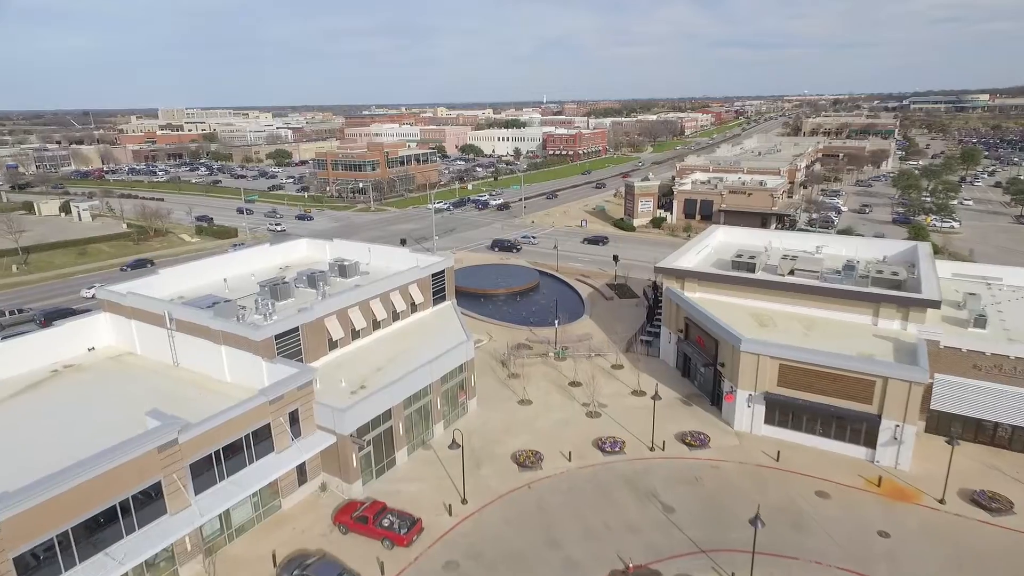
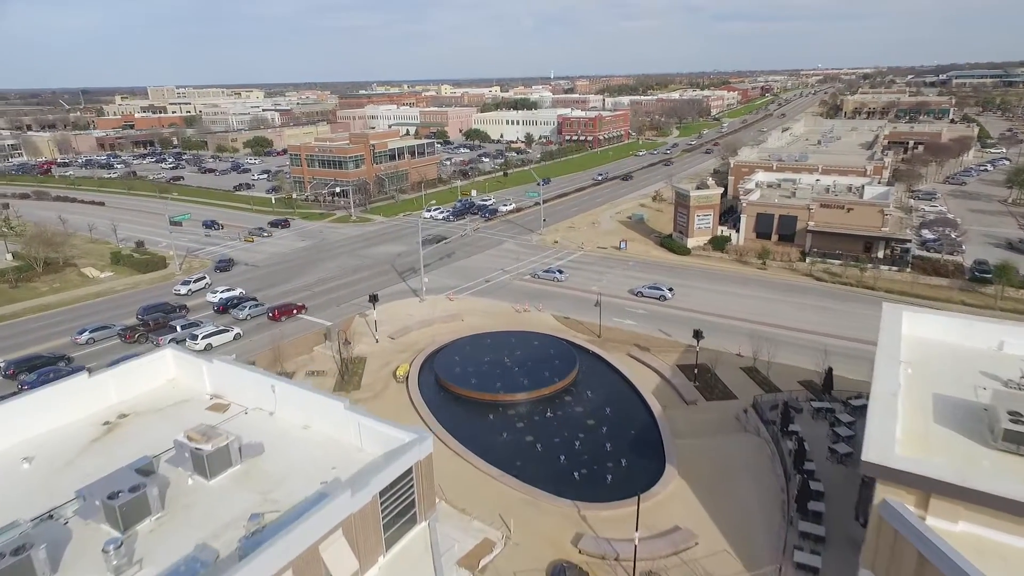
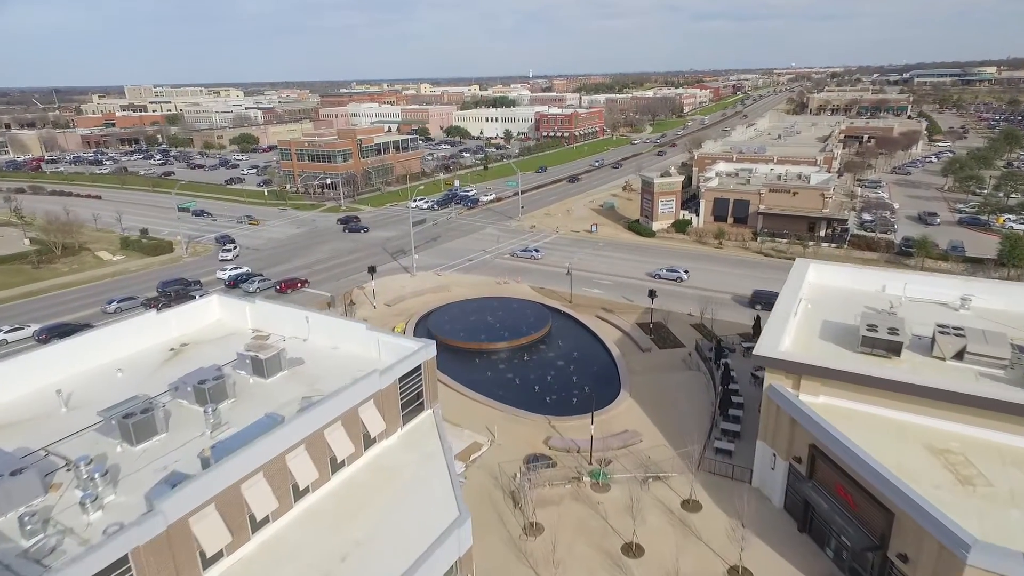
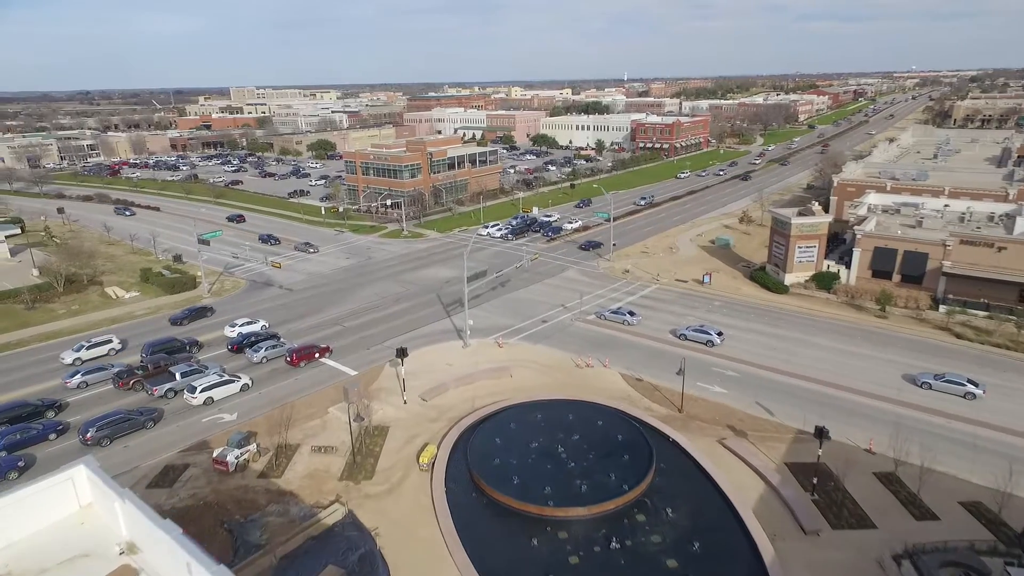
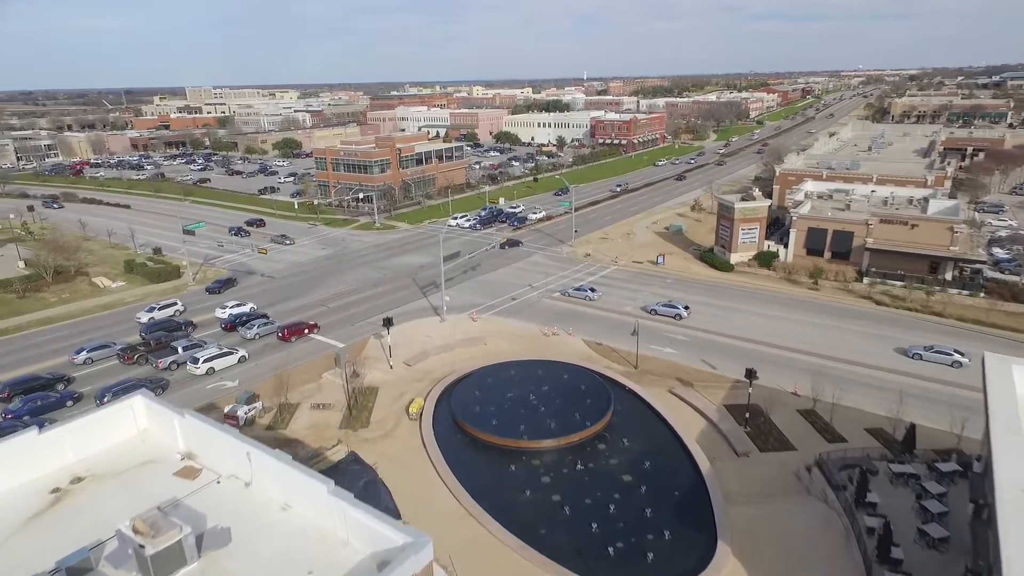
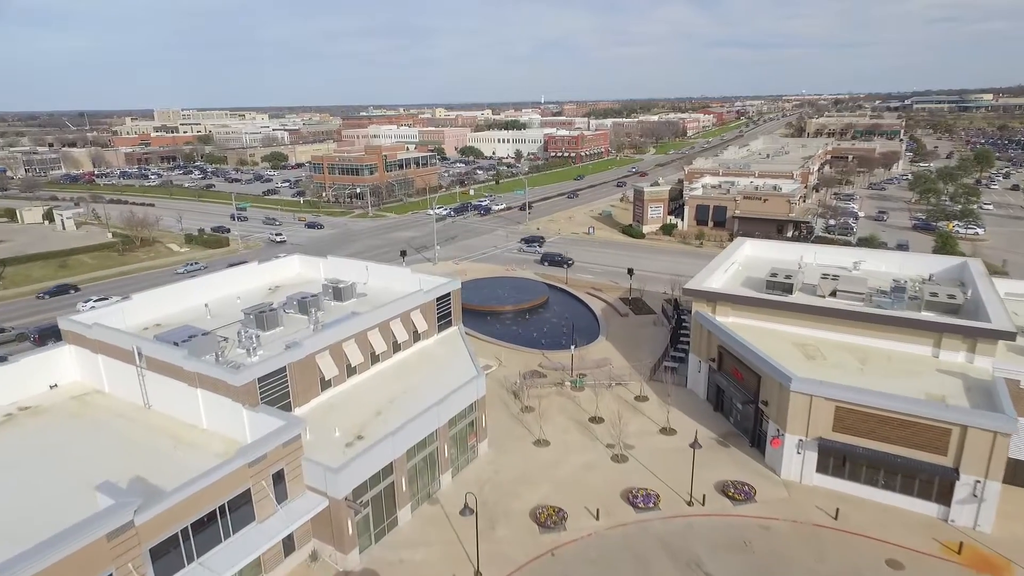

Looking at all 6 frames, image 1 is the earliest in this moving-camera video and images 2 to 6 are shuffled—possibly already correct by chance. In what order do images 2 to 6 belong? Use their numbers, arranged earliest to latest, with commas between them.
6, 3, 2, 5, 4
